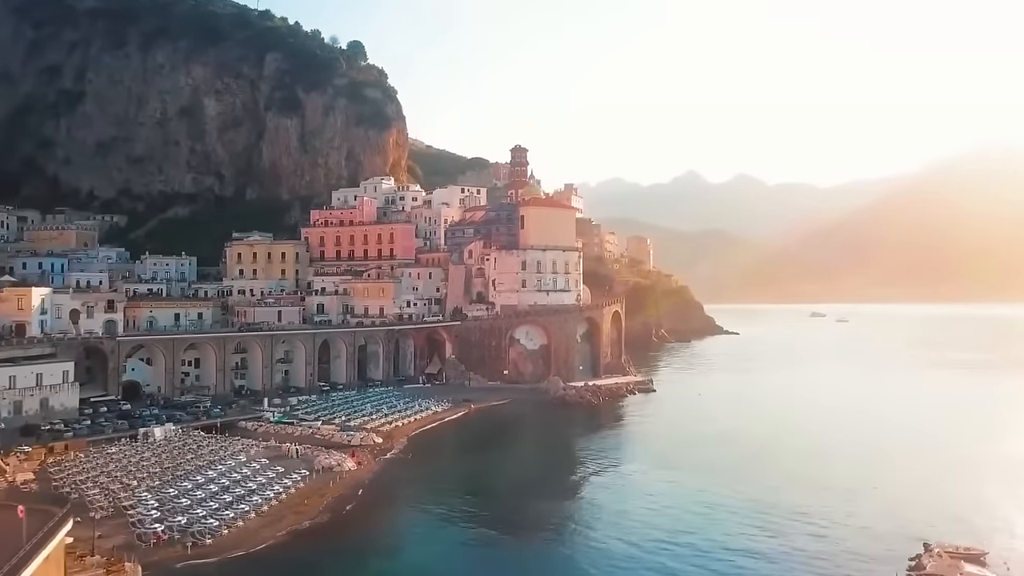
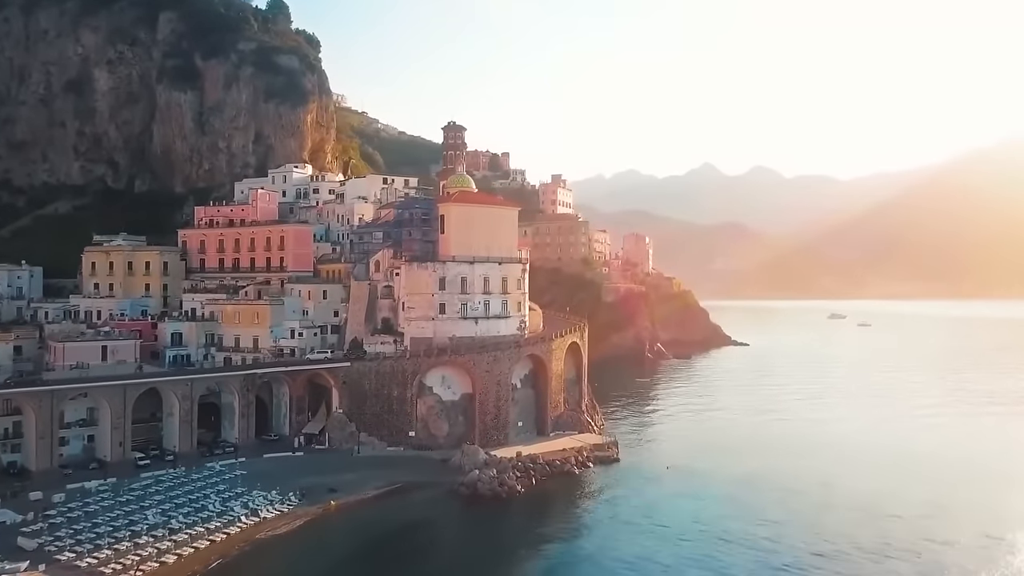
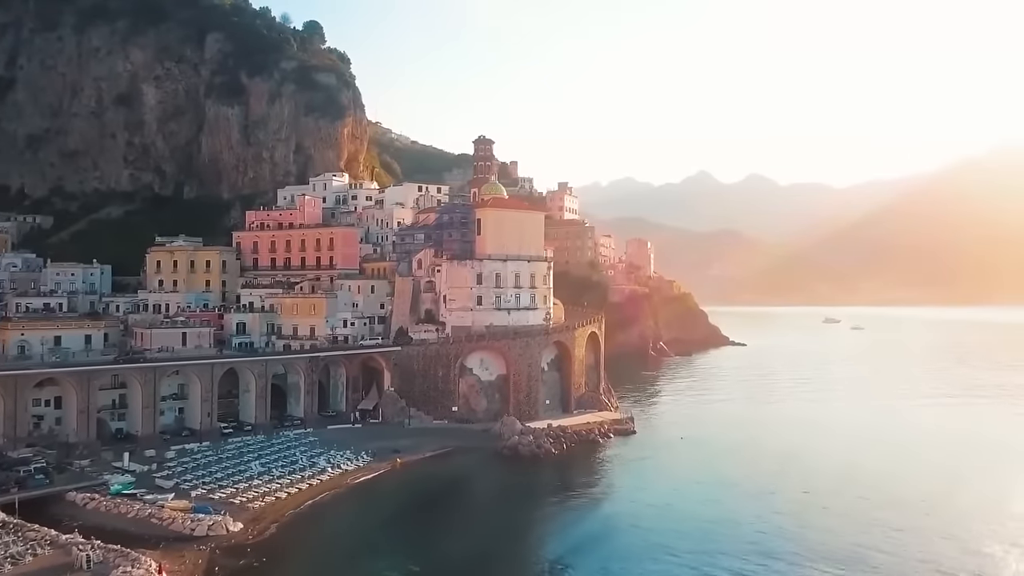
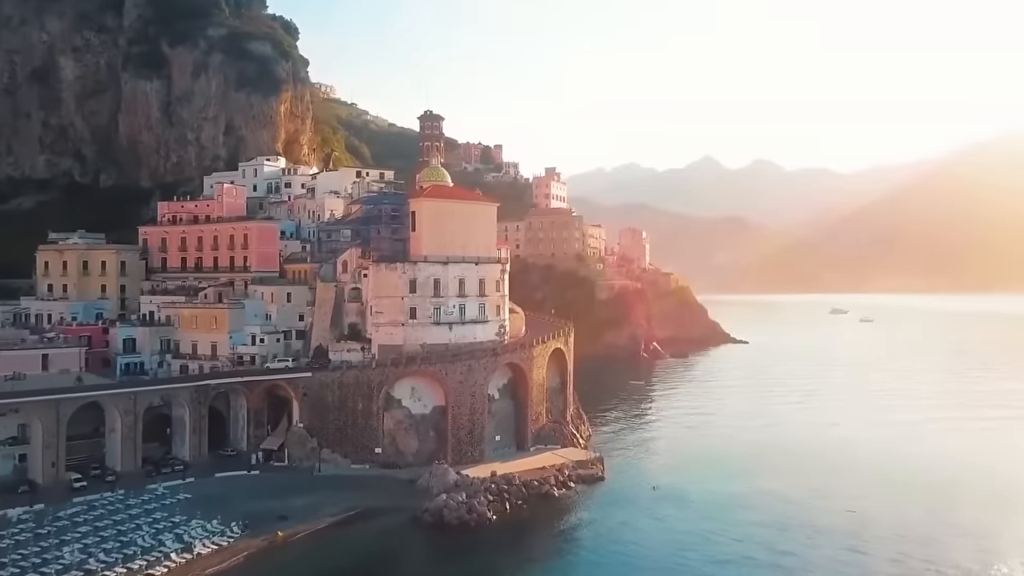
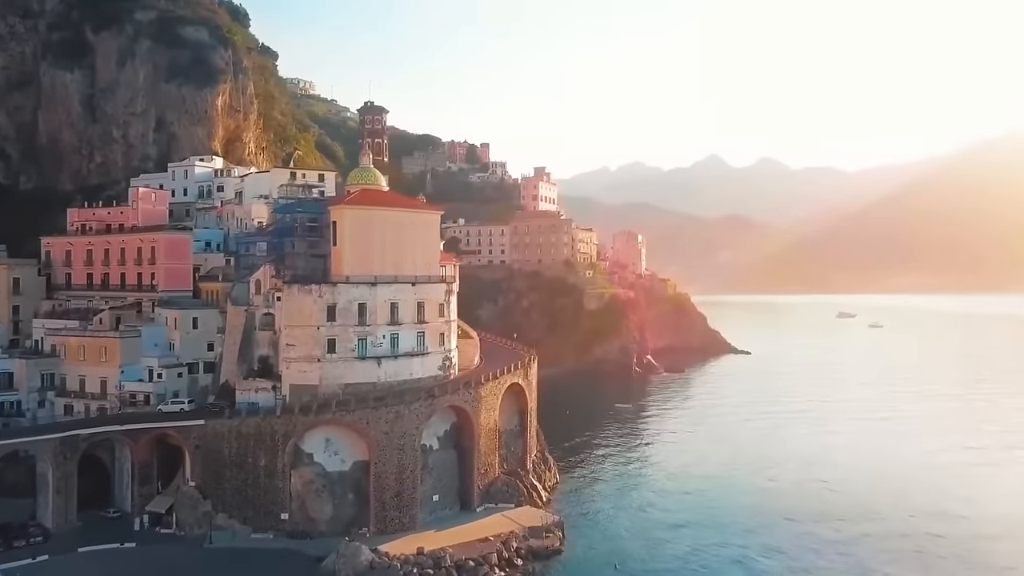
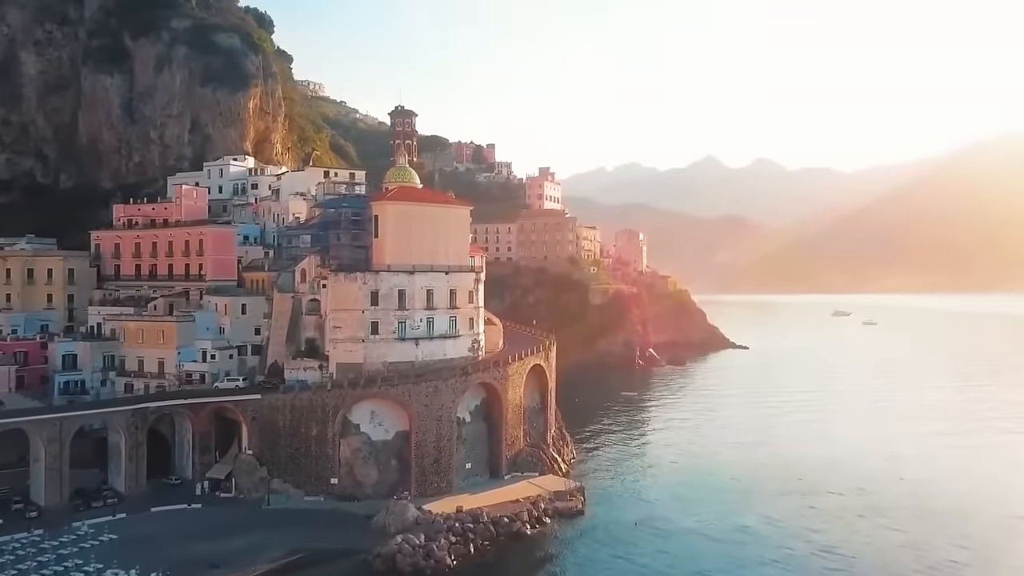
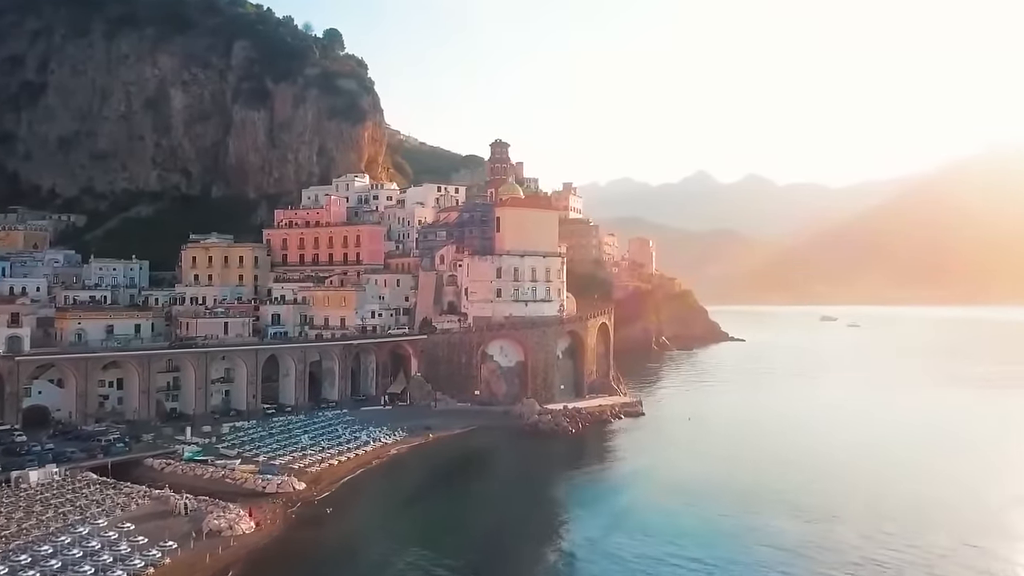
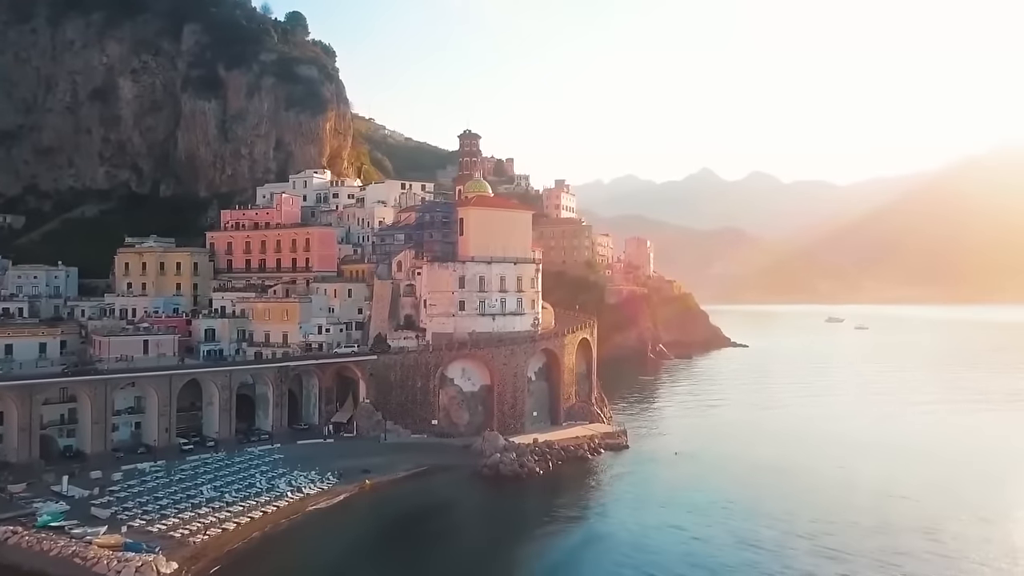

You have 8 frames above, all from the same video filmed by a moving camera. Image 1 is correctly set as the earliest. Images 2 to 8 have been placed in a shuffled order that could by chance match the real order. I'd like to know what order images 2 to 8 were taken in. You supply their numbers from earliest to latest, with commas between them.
7, 3, 8, 2, 4, 6, 5
